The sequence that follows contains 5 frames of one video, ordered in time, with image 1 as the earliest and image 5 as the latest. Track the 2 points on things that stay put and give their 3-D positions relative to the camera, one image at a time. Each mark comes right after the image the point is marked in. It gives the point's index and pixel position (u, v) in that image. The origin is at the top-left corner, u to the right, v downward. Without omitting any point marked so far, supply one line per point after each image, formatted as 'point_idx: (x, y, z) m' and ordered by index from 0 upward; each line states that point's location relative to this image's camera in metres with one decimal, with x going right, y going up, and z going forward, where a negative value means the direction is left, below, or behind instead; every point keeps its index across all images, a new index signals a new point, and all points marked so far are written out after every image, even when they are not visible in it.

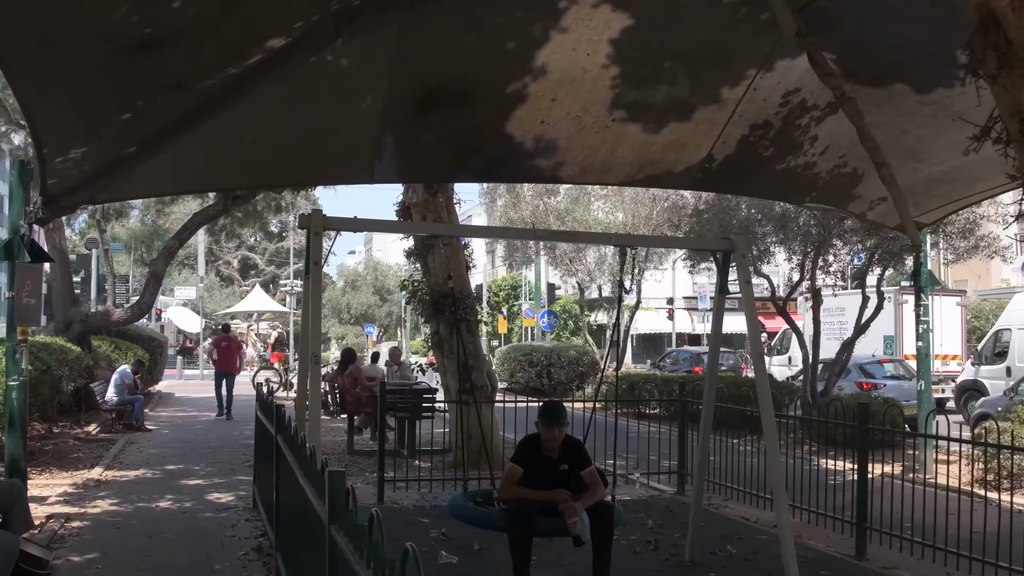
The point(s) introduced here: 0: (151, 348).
0: (-5.2, -0.9, +18.9) m
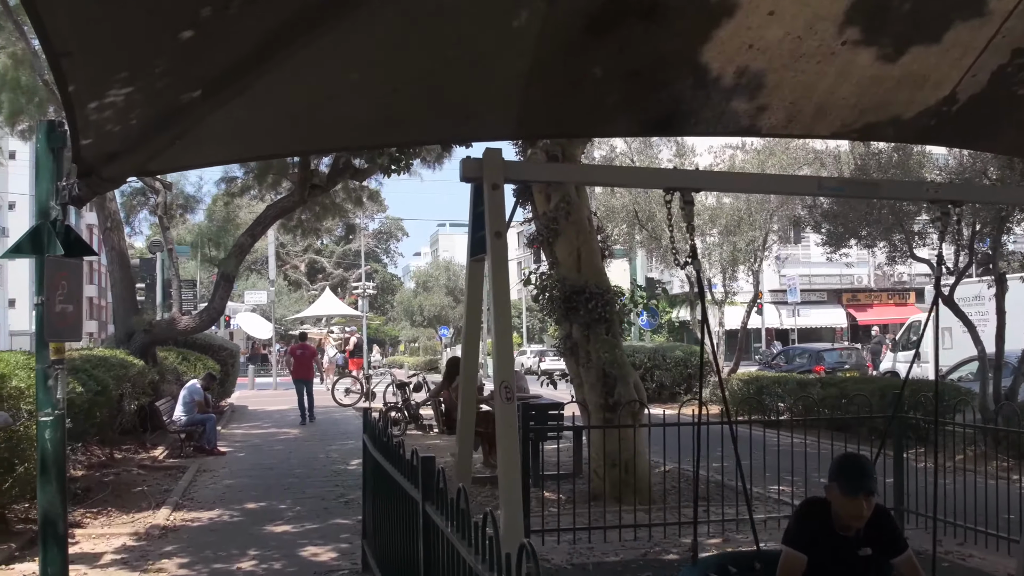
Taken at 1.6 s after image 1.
0: (-3.8, -0.9, +17.4) m
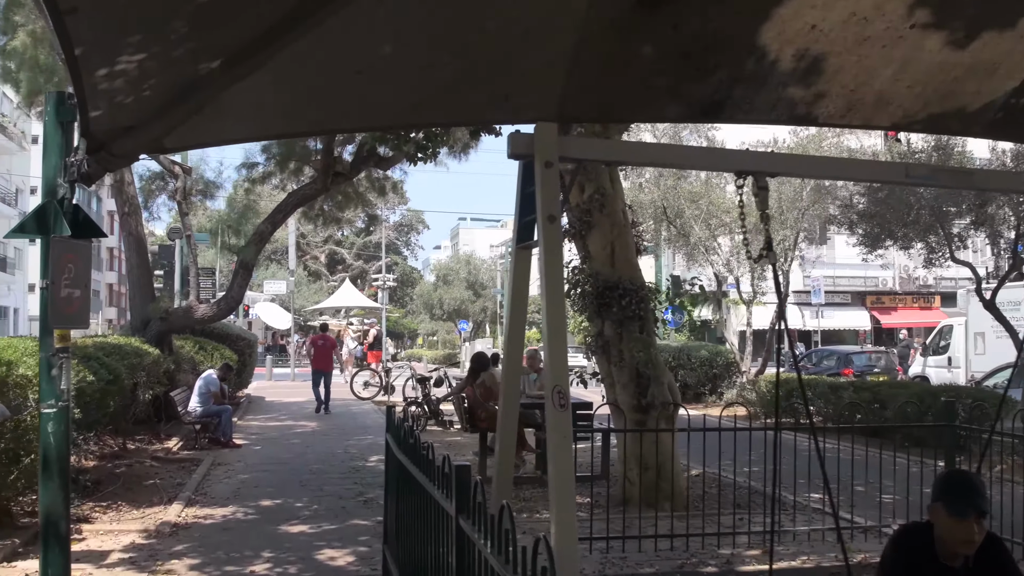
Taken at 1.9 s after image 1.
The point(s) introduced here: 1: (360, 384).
0: (-3.6, -0.8, +17.1) m
1: (-2.2, -1.4, +19.4) m
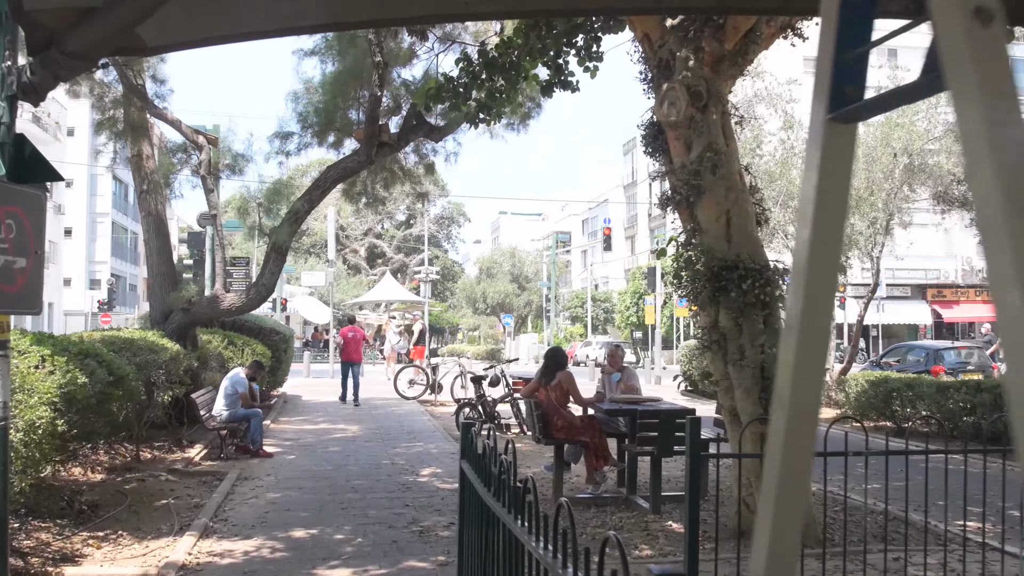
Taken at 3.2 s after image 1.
0: (-2.9, -0.7, +15.7) m
1: (-1.5, -1.3, +17.9) m
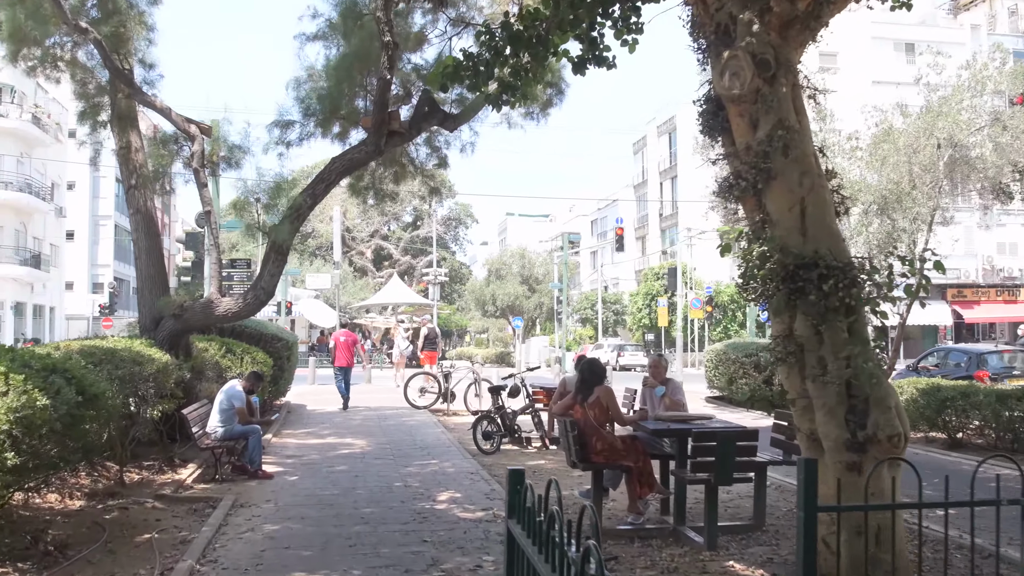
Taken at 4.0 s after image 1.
0: (-2.7, -0.7, +14.7) m
1: (-1.3, -1.3, +17.0) m
